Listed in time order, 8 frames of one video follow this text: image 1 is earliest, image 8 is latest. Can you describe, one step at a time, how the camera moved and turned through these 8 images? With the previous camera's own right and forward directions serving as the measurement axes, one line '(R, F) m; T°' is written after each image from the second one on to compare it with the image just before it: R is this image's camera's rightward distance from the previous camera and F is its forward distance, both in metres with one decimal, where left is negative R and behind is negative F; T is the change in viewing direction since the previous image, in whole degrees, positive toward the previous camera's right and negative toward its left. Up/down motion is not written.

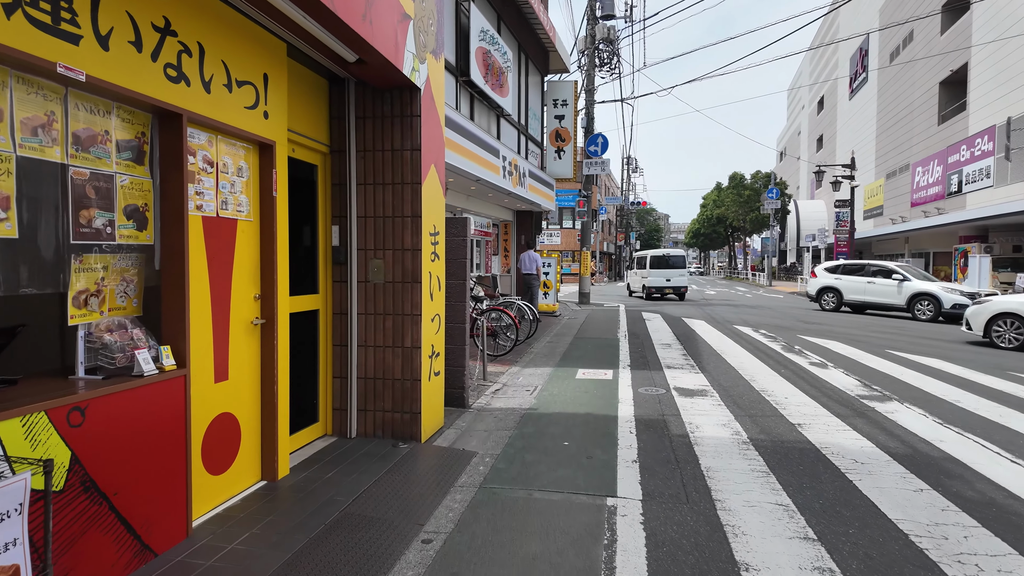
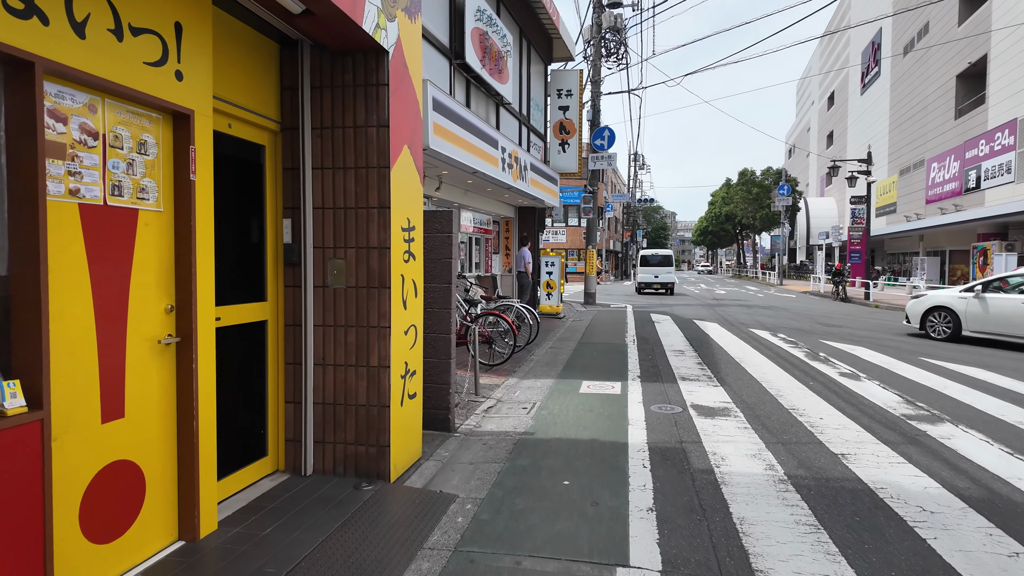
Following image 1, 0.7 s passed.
(+0.1, +0.8) m; -1°
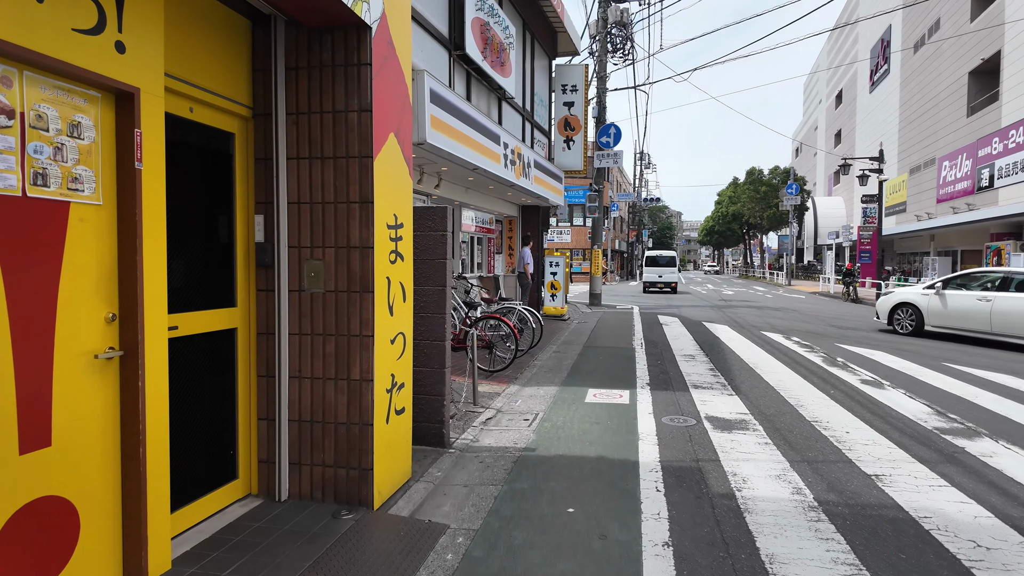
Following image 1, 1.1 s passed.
(0.0, +0.4) m; 0°
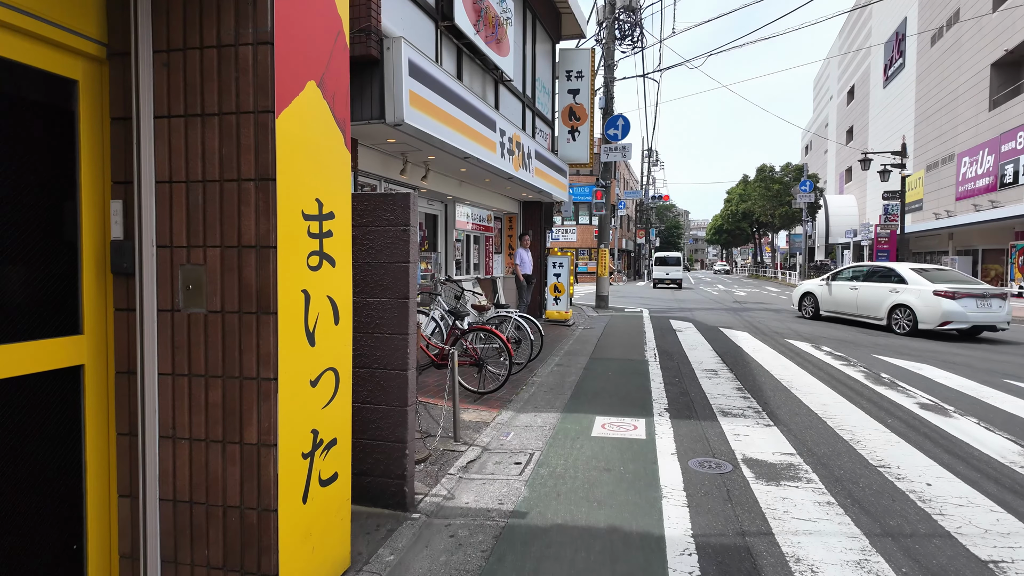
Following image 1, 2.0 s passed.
(+0.1, +1.1) m; -1°
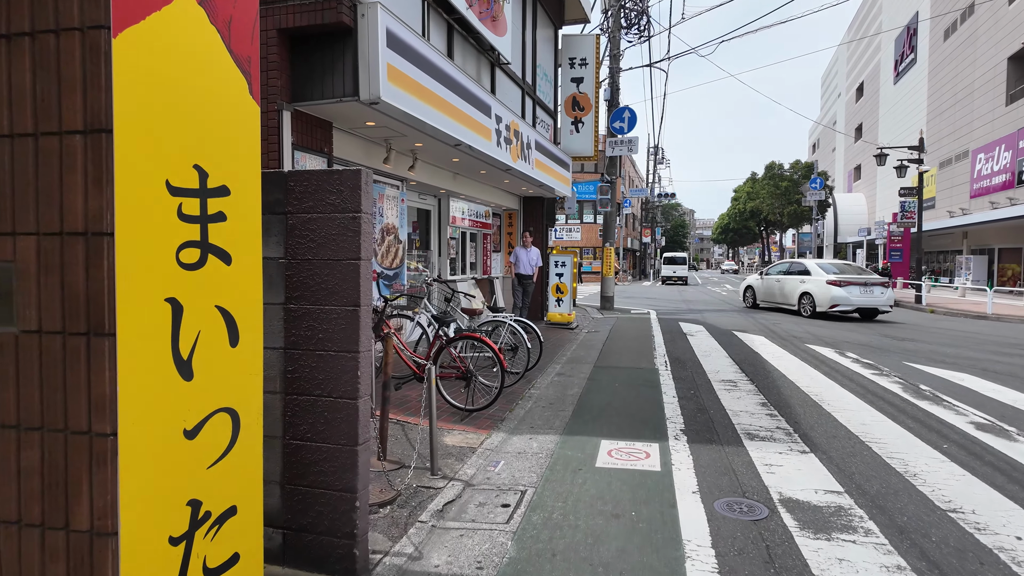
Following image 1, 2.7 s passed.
(+0.1, +0.8) m; 0°
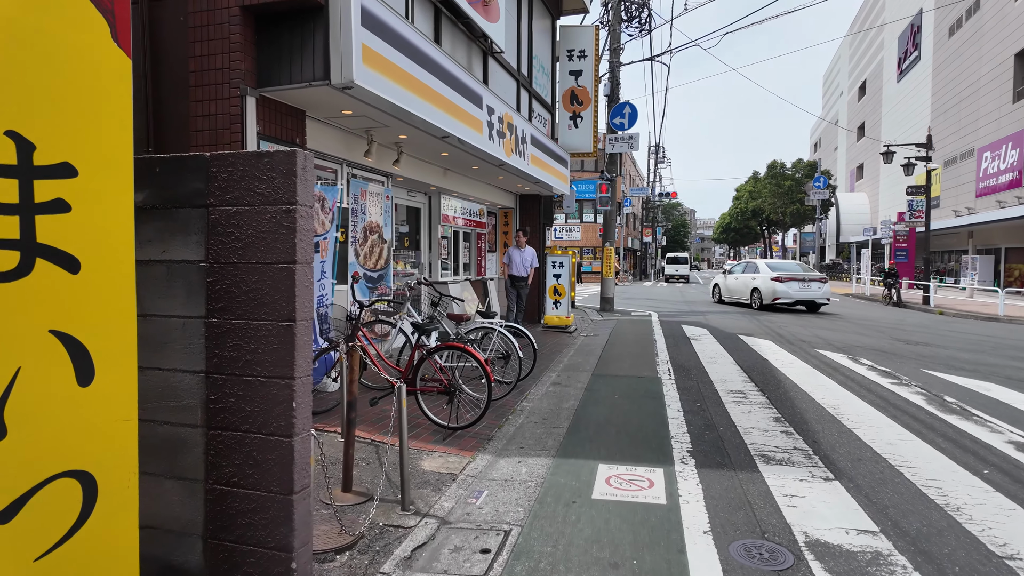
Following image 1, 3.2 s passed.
(+0.1, +0.5) m; 0°
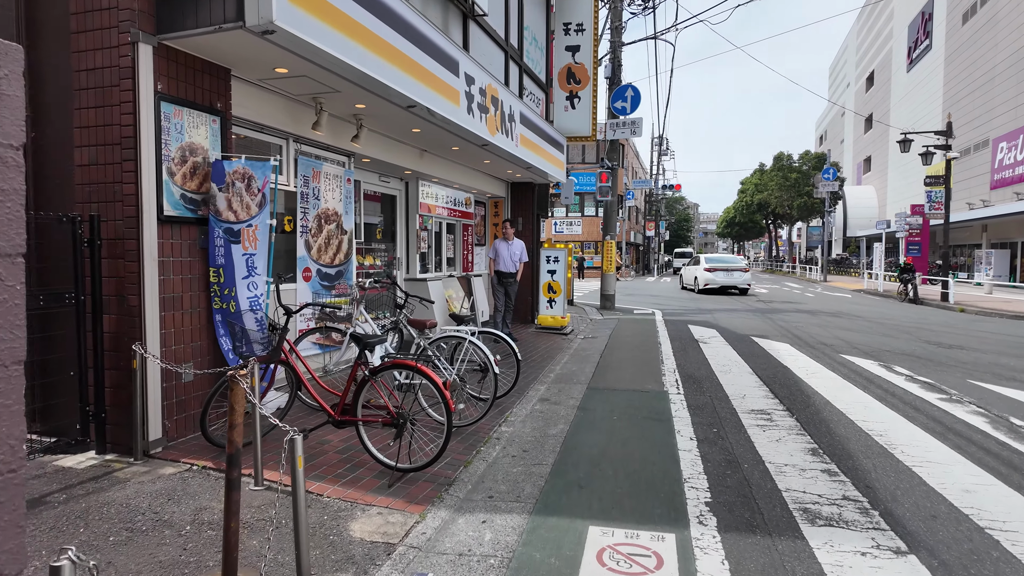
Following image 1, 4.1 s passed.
(+0.2, +1.1) m; 0°
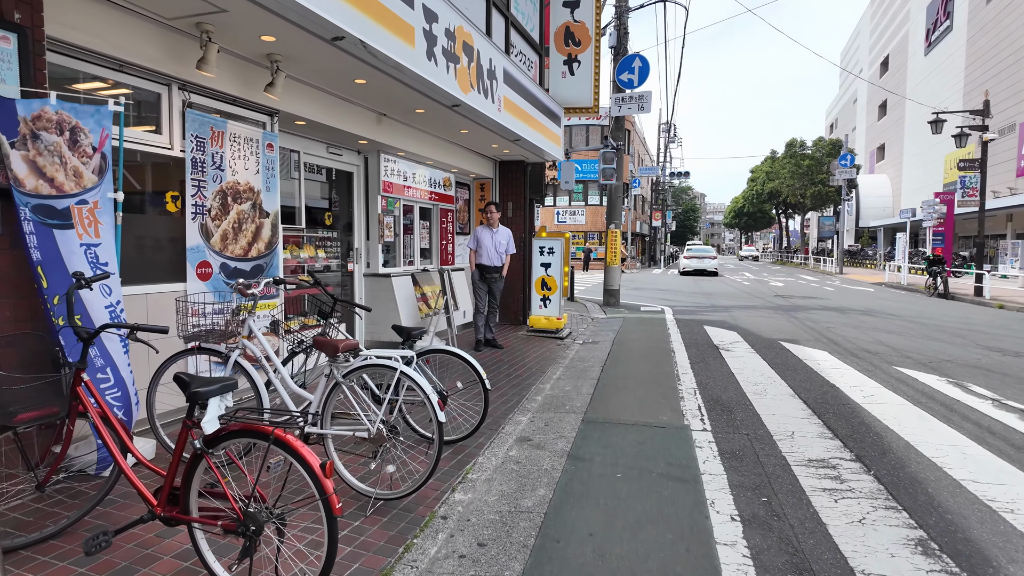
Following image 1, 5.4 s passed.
(+0.3, +1.5) m; 0°
